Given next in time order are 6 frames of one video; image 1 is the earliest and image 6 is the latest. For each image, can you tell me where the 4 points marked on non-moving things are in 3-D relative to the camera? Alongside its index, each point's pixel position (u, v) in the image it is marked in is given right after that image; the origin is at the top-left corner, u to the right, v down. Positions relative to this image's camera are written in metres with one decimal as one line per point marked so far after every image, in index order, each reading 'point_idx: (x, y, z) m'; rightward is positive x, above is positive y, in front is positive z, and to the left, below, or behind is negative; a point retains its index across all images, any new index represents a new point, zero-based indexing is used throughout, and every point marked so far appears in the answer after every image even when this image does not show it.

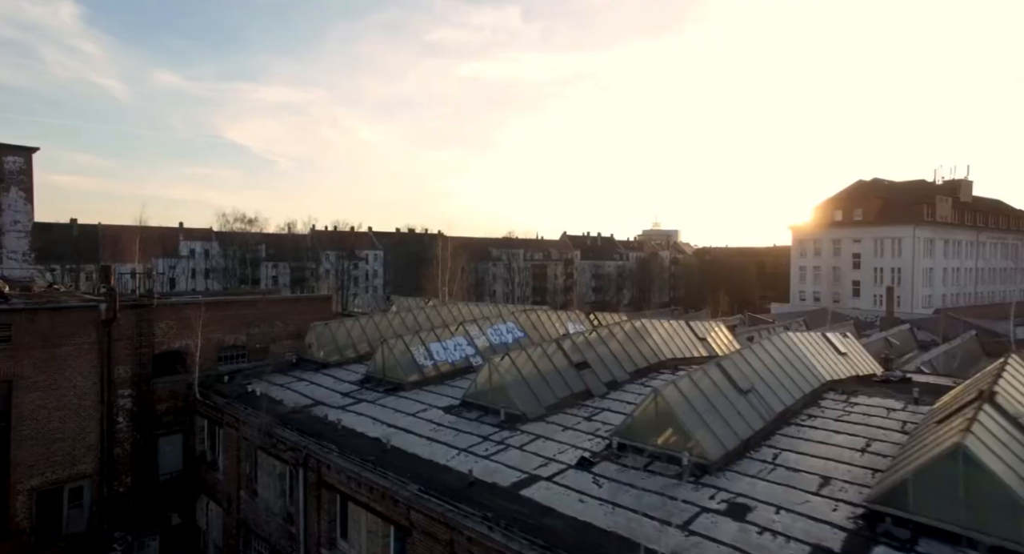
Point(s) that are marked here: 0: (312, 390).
0: (-6.0, -3.5, +19.0) m
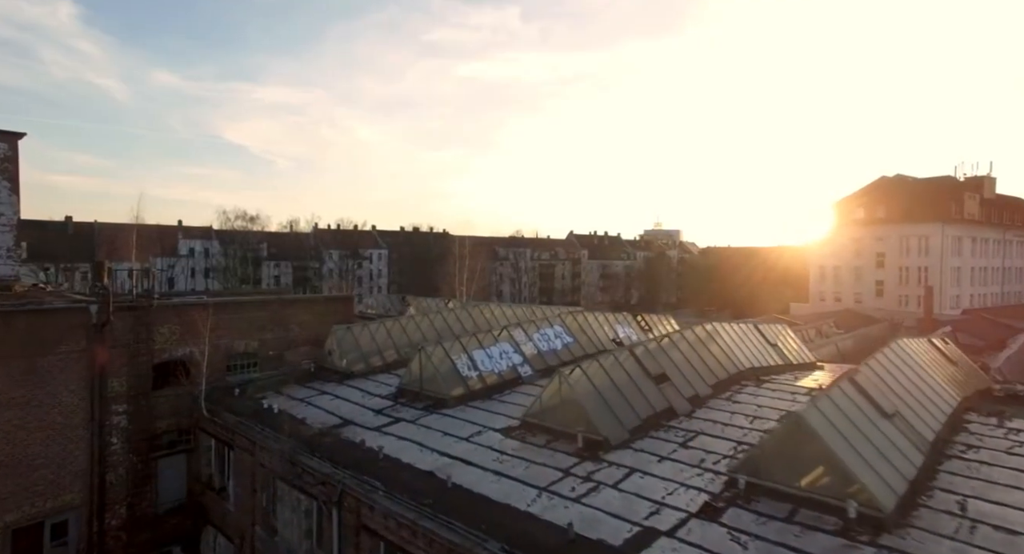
0: (-4.5, -3.4, +16.3) m
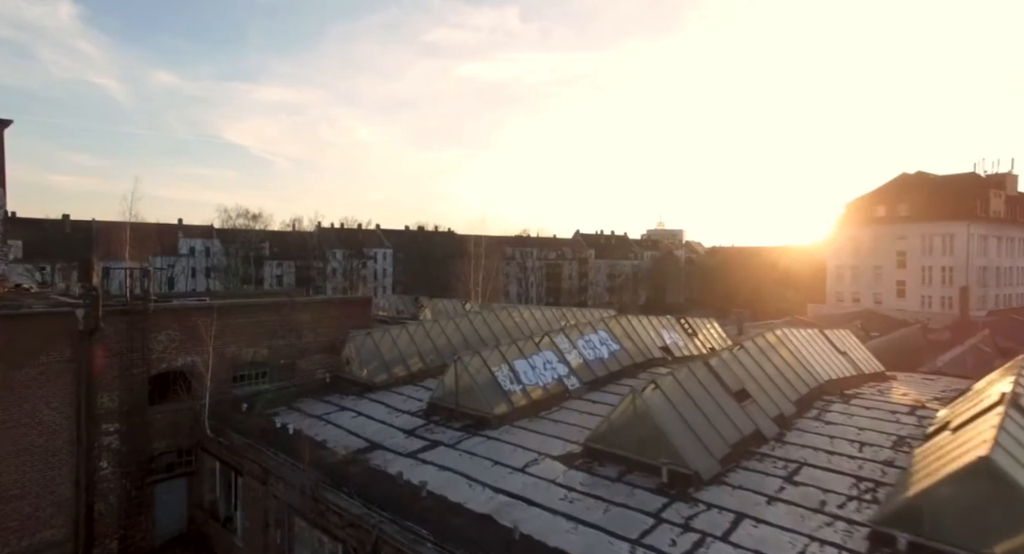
0: (-3.4, -3.4, +14.1) m
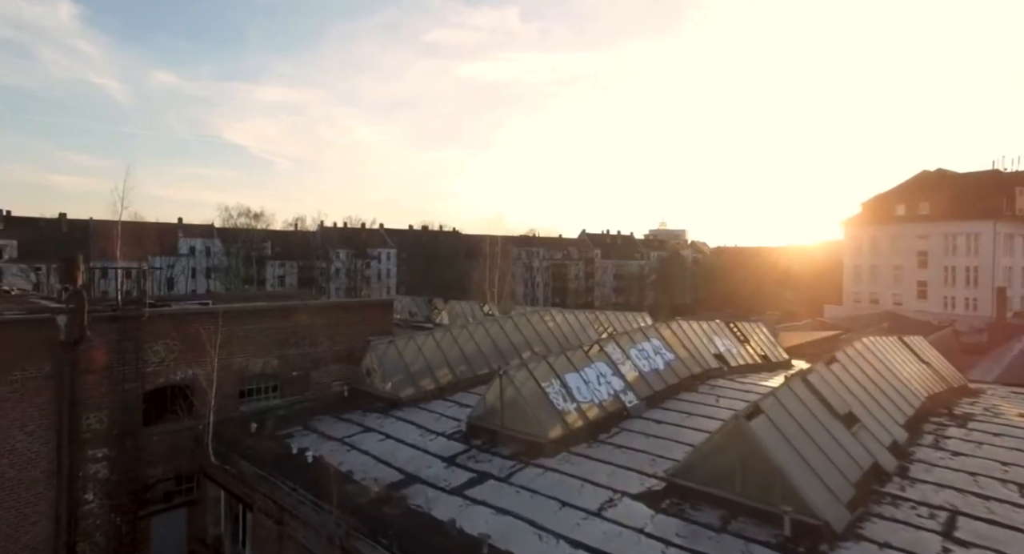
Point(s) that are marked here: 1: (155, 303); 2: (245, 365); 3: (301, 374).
0: (-2.3, -3.4, +12.1) m
1: (-9.6, -0.7, +17.0) m
2: (-6.3, -2.1, +14.9) m
3: (-5.4, -2.5, +16.0) m
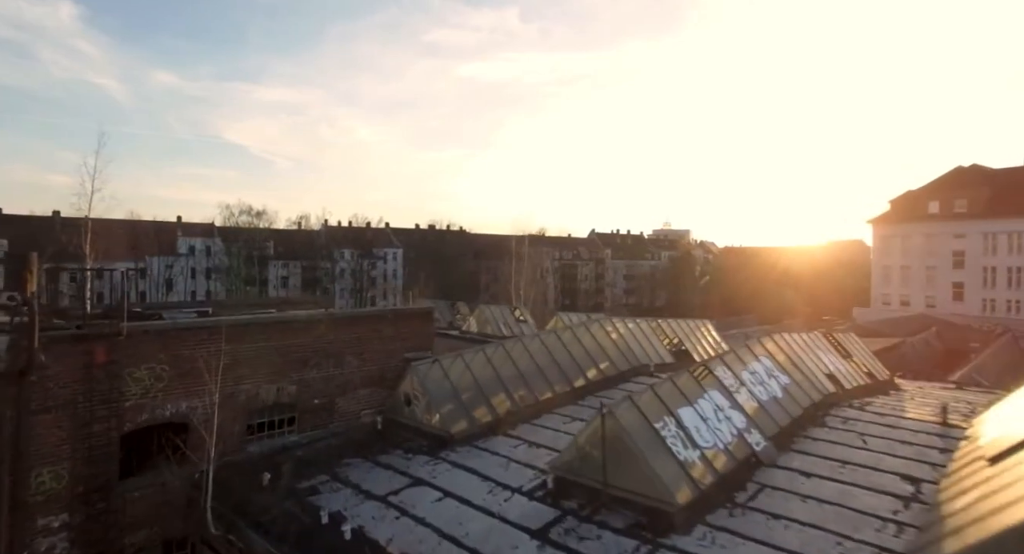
0: (-0.7, -3.5, +8.8) m
1: (-8.1, -0.8, +13.7) m
2: (-4.8, -2.1, +11.6) m
3: (-3.8, -2.5, +12.7) m
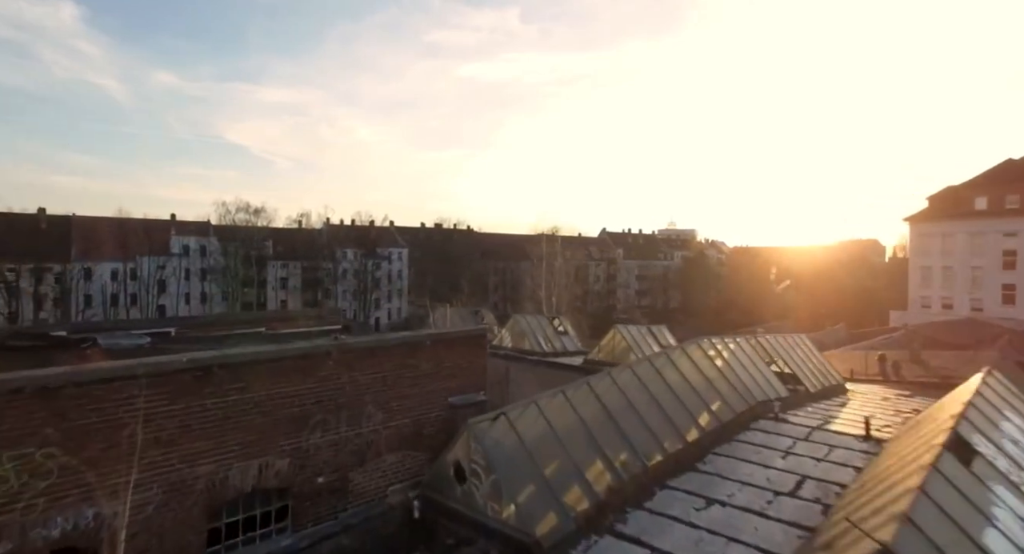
0: (+0.8, -3.6, +4.2) m
1: (-6.6, -0.9, +9.1) m
2: (-3.3, -2.3, +7.0) m
3: (-2.3, -2.7, +8.1) m
